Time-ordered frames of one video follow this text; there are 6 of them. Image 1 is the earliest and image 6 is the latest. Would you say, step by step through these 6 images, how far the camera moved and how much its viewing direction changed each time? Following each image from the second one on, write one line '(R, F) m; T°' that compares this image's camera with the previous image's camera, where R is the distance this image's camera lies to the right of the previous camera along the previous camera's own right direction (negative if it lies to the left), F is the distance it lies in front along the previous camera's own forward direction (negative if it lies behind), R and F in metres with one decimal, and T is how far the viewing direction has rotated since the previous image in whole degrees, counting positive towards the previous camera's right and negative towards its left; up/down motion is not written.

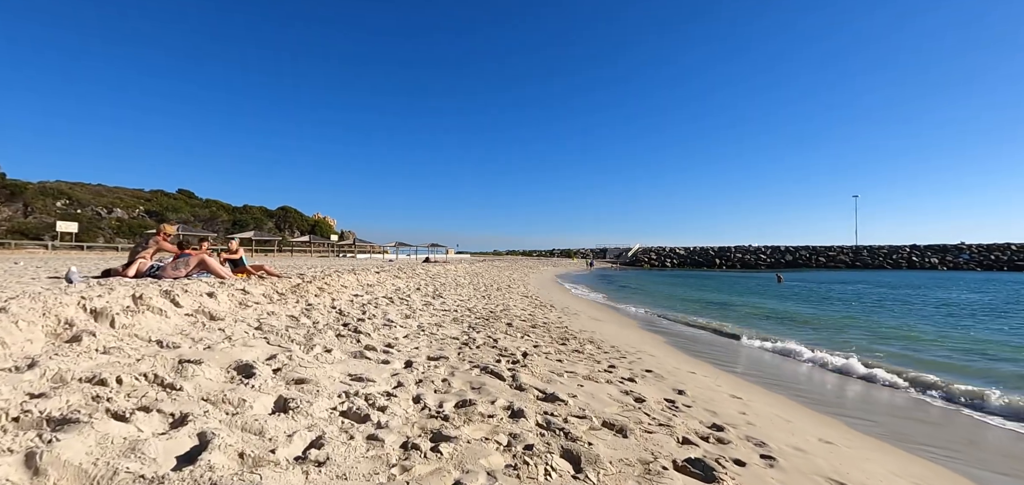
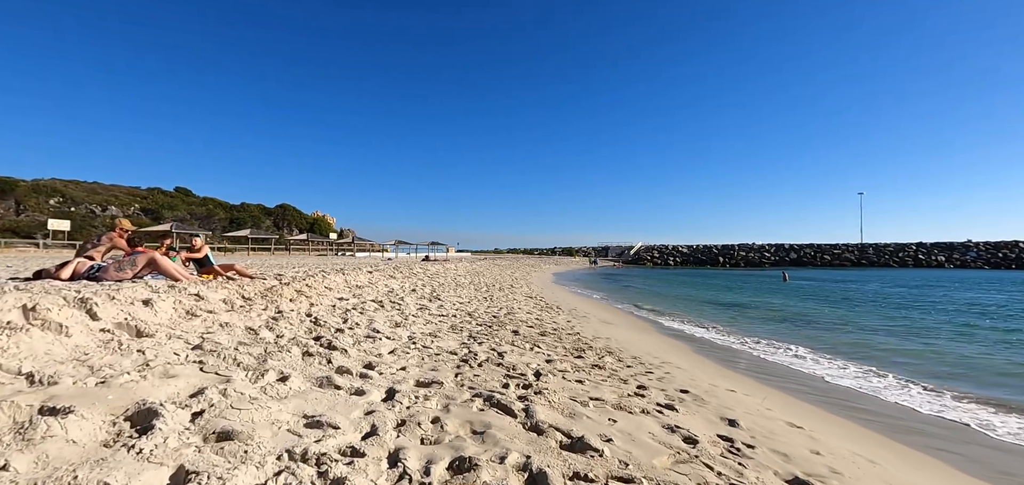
(-0.1, +0.8) m; 0°
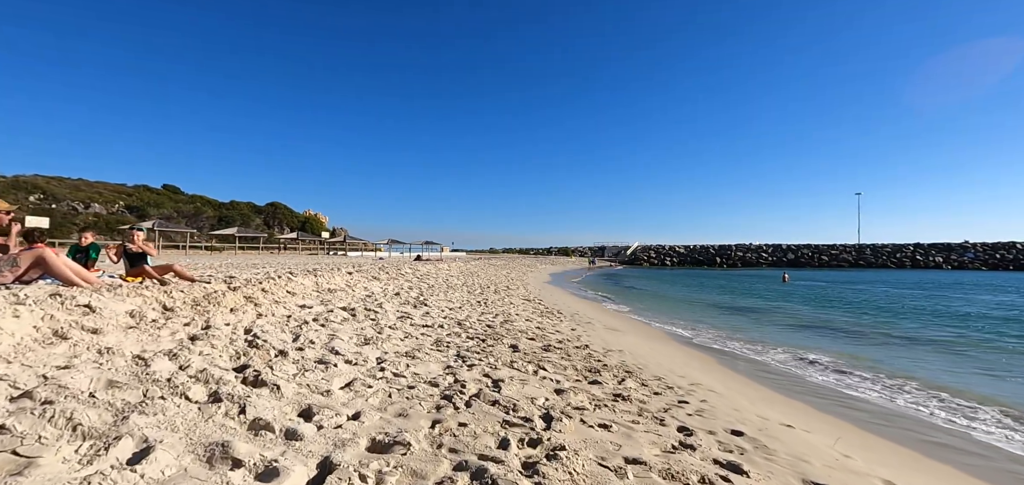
(0.0, +1.0) m; +1°
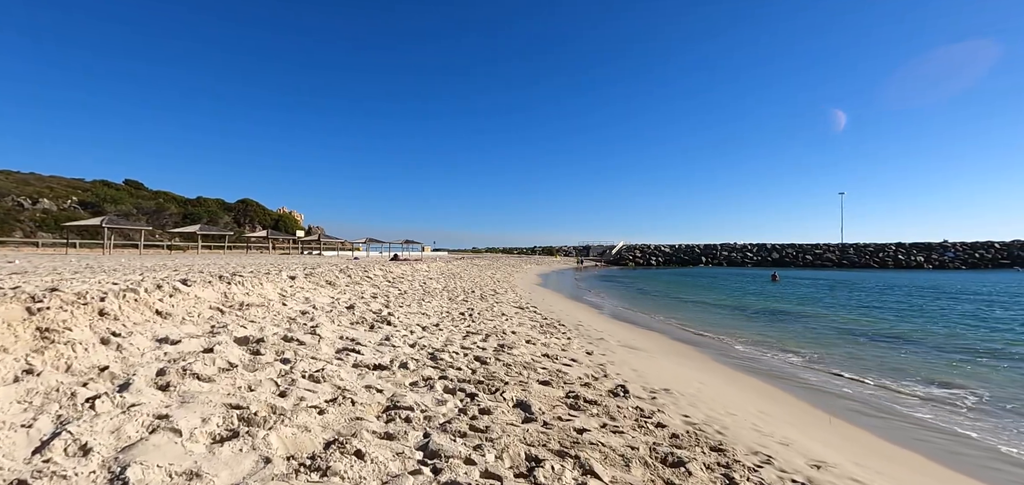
(-0.2, +2.0) m; +2°
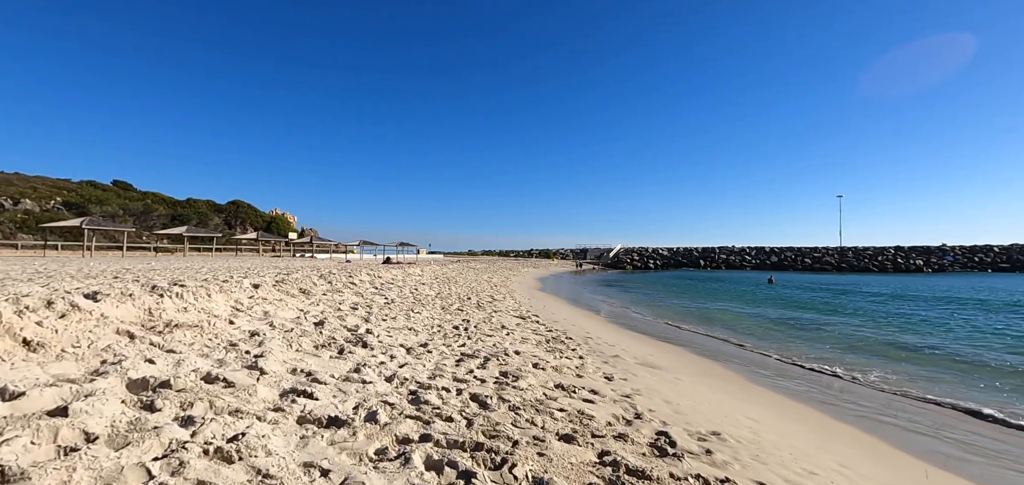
(-0.1, +1.0) m; +1°
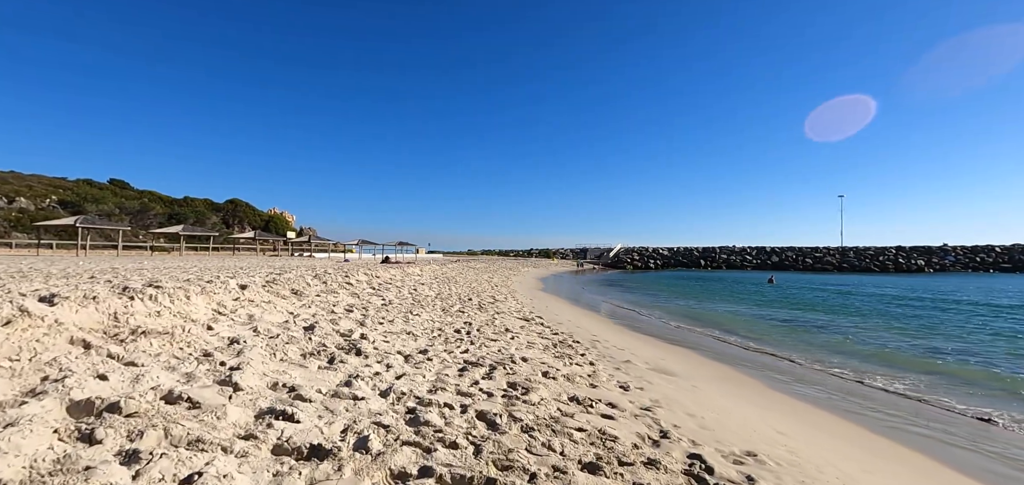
(-0.1, +0.4) m; 0°
